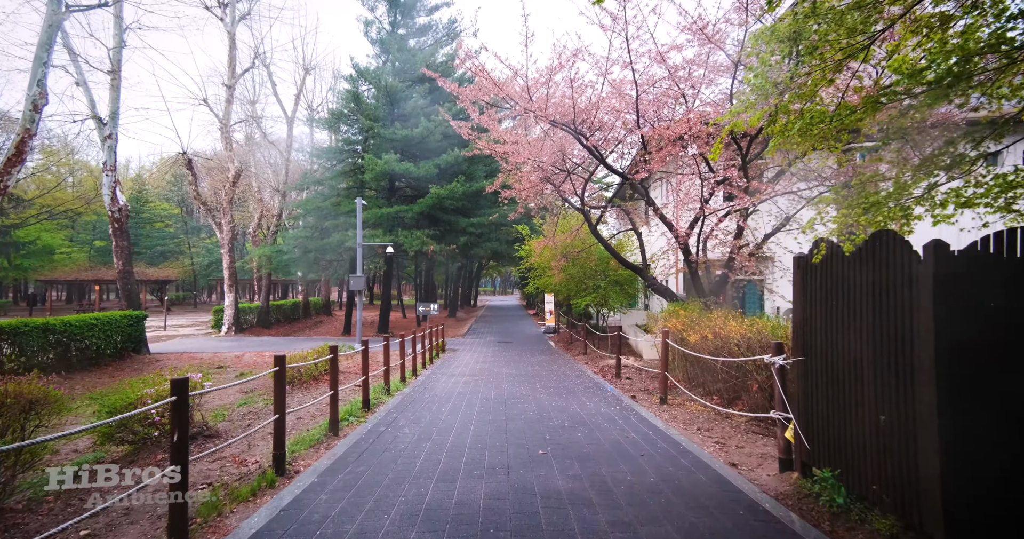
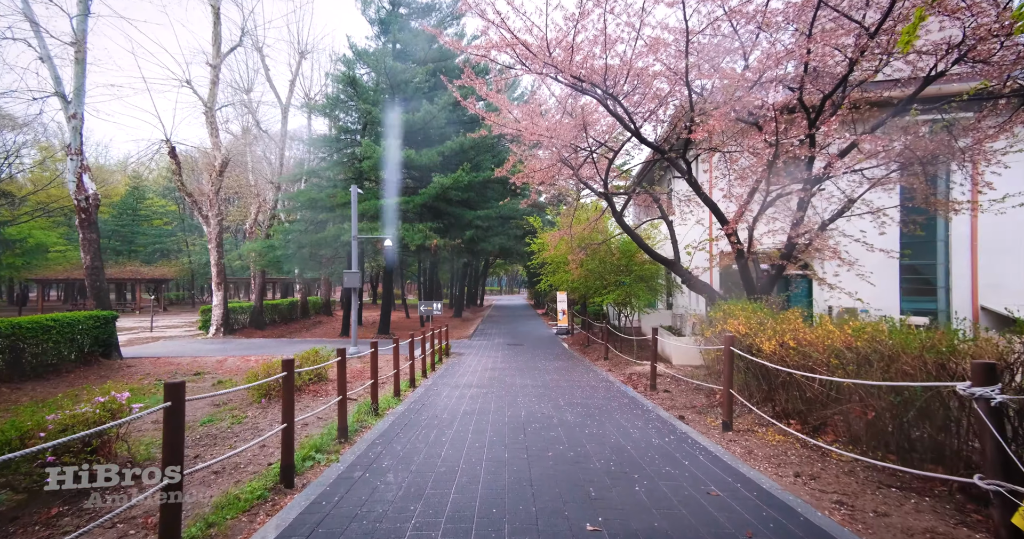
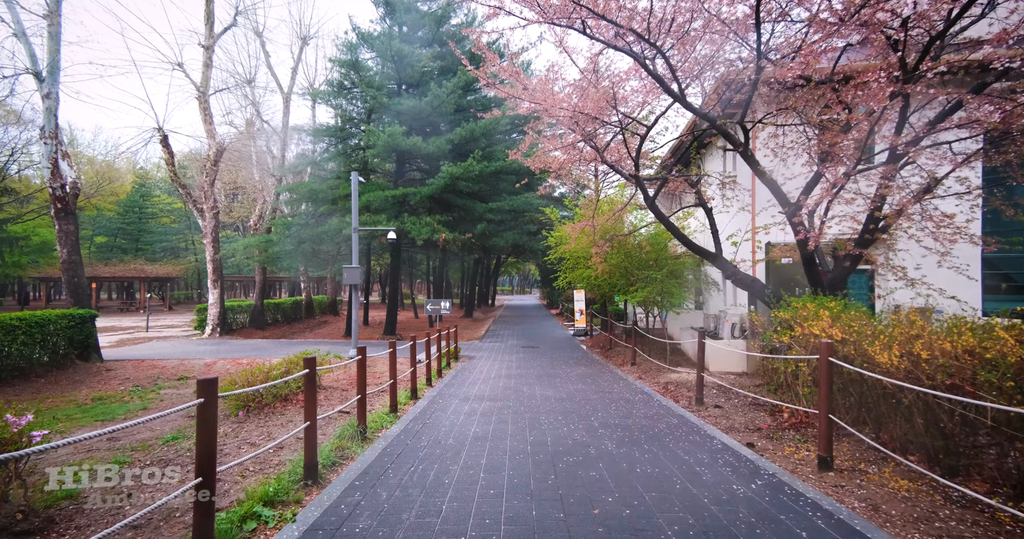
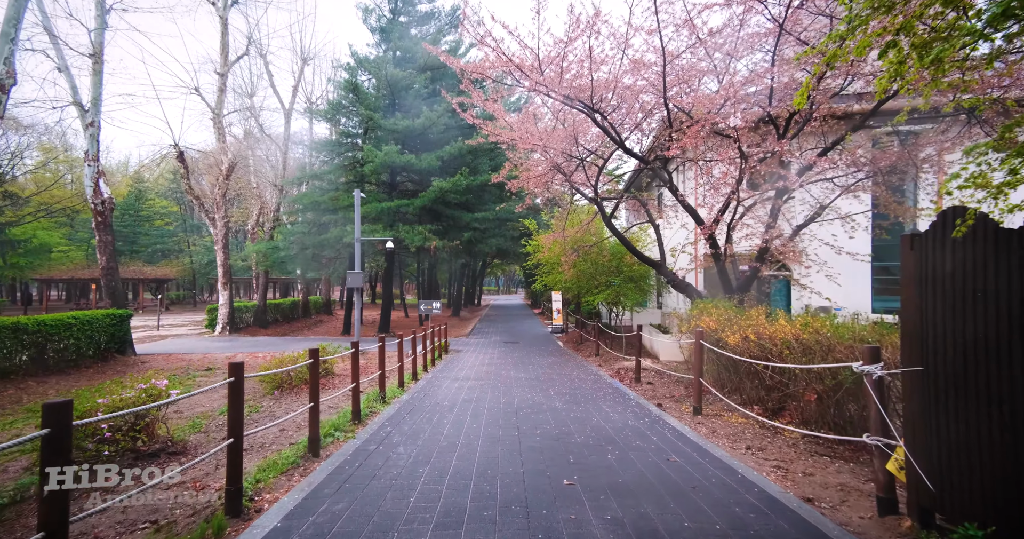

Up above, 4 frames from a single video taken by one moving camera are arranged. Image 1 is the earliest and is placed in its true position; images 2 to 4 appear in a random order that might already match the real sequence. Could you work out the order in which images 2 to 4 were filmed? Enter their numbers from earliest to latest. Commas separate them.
4, 2, 3
